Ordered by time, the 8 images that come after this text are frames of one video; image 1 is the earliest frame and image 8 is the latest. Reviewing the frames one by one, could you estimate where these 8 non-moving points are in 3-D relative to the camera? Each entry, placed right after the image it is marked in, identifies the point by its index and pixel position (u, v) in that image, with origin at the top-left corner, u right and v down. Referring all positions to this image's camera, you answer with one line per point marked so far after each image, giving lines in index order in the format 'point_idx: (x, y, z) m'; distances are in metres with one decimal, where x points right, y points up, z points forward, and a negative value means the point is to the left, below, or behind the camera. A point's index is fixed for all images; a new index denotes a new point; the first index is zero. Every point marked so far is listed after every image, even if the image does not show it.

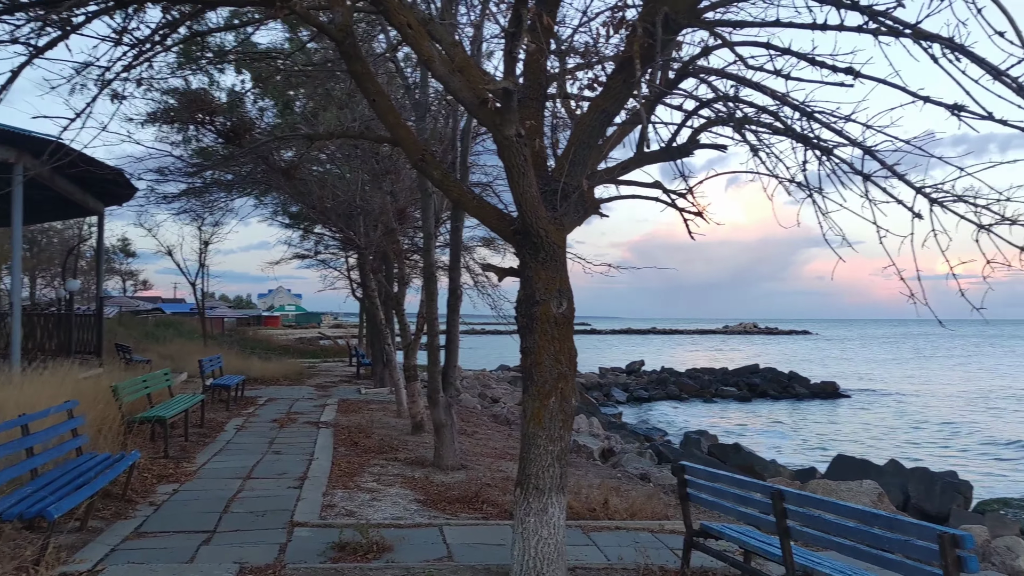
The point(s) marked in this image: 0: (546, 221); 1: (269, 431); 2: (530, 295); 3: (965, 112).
0: (+0.1, +0.3, +4.1) m
1: (-2.6, -1.5, +10.1) m
2: (+0.1, 0.0, +4.2) m
3: (+1.8, +0.7, +3.6) m
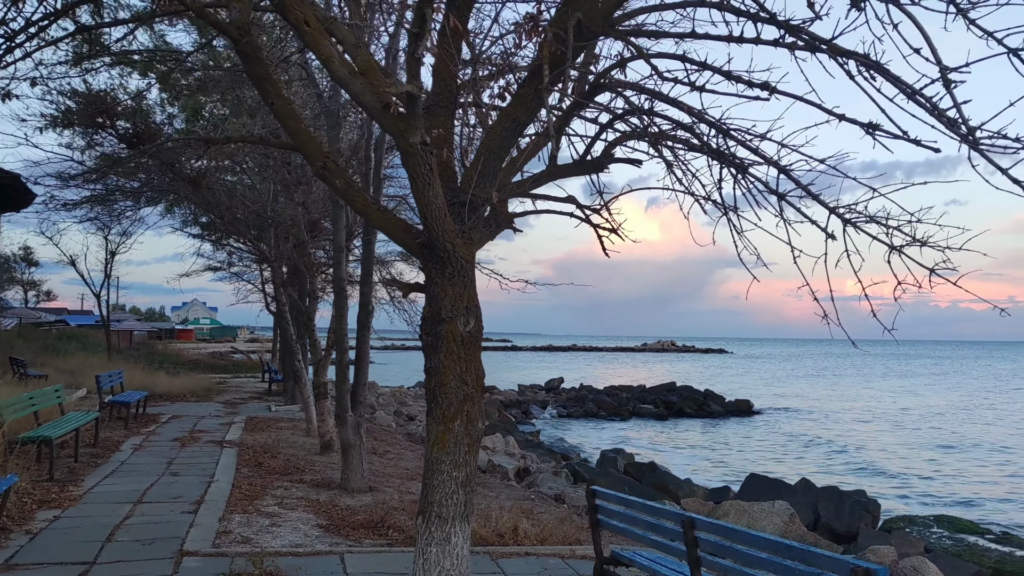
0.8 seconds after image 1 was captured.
0: (-0.2, +0.2, +3.9) m
1: (-3.5, -1.7, +9.6) m
2: (-0.3, -0.1, +4.0) m
3: (+1.4, +0.6, +3.6) m
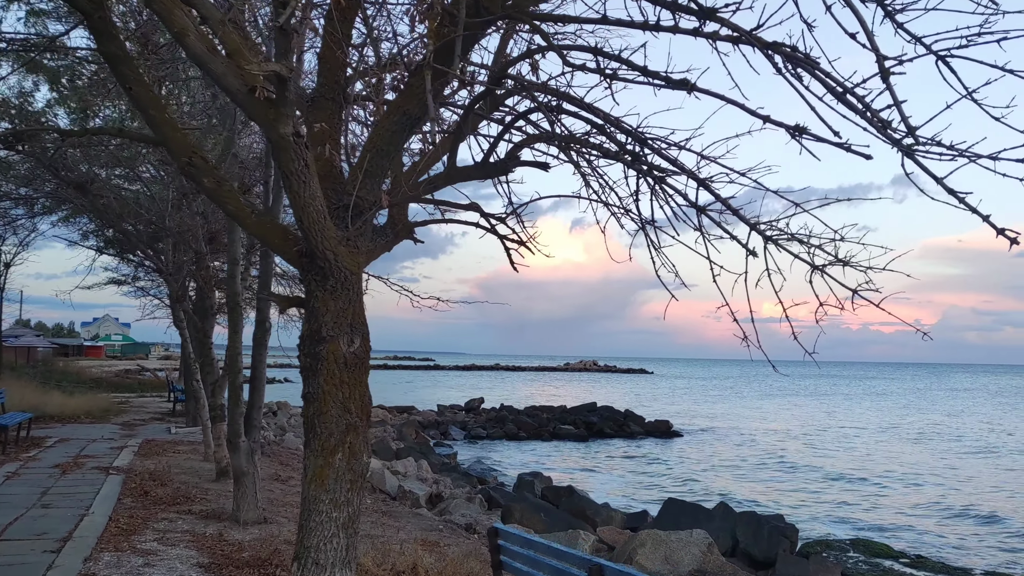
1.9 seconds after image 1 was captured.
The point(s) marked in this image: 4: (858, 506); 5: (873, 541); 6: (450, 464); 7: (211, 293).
0: (-0.6, +0.2, +3.5) m
1: (-4.4, -1.8, +8.8) m
2: (-0.7, -0.2, +3.5) m
3: (+1.0, +0.5, +3.2) m
4: (+5.5, -3.5, +14.9) m
5: (+4.6, -3.2, +12.0) m
6: (-1.1, -3.1, +16.3) m
7: (-3.3, -0.1, +10.5) m
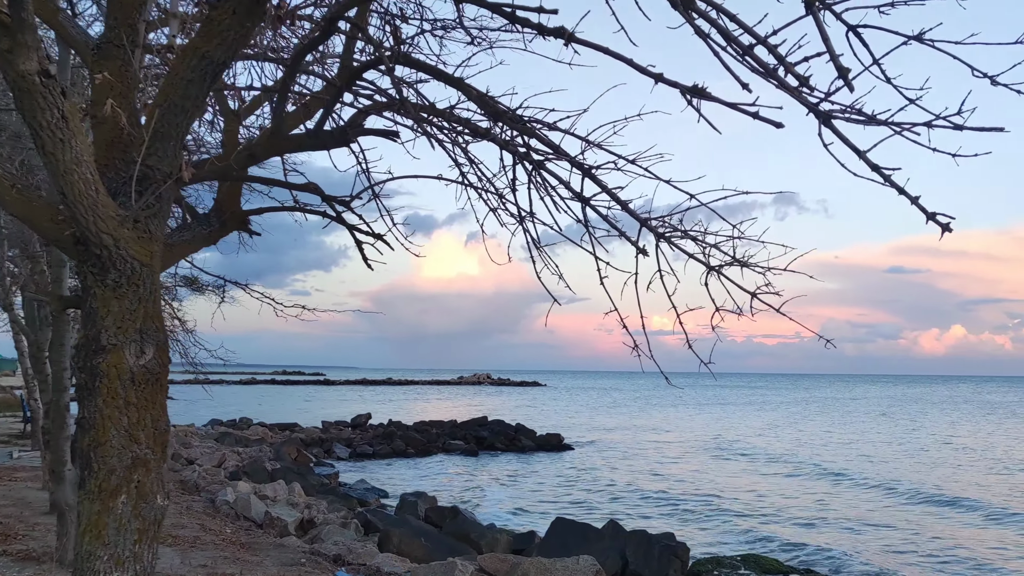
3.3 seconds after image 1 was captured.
0: (-1.1, +0.2, +2.7) m
1: (-5.4, -1.8, +7.6) m
2: (-1.2, -0.1, +2.7) m
3: (+0.6, +0.5, +2.7) m
4: (+3.7, -3.7, +14.7) m
5: (+3.1, -3.3, +11.7) m
6: (-3.0, -3.2, +15.4) m
7: (-4.6, -0.1, +9.4) m
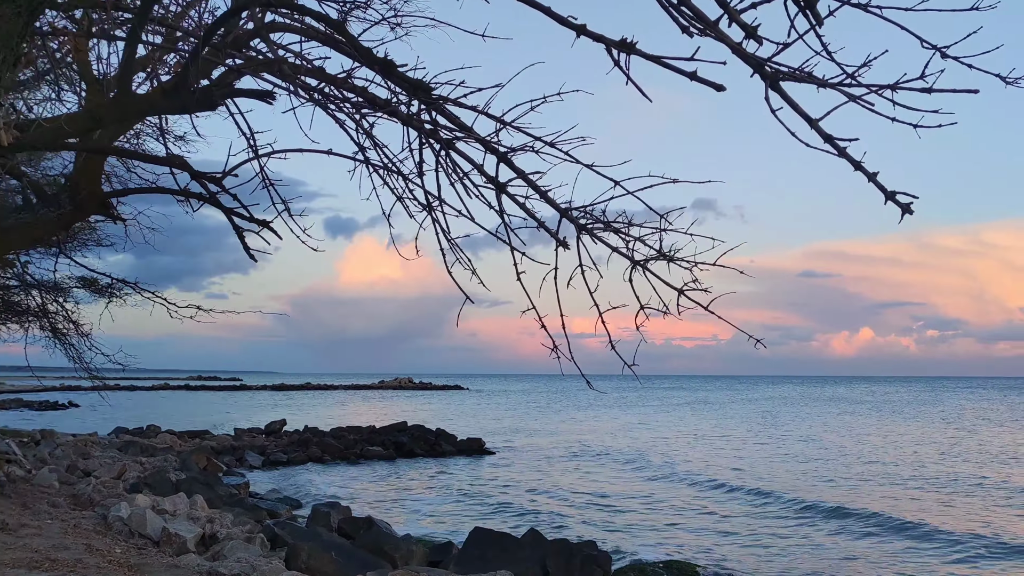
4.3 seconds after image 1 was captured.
0: (-1.4, +0.2, +2.2) m
1: (-6.1, -1.8, +6.6) m
2: (-1.5, -0.1, +2.2) m
3: (+0.3, +0.6, +2.3) m
4: (+2.5, -3.7, +14.5) m
5: (+2.1, -3.4, +11.5) m
6: (-4.3, -3.3, +14.6) m
7: (-5.4, -0.1, +8.5) m
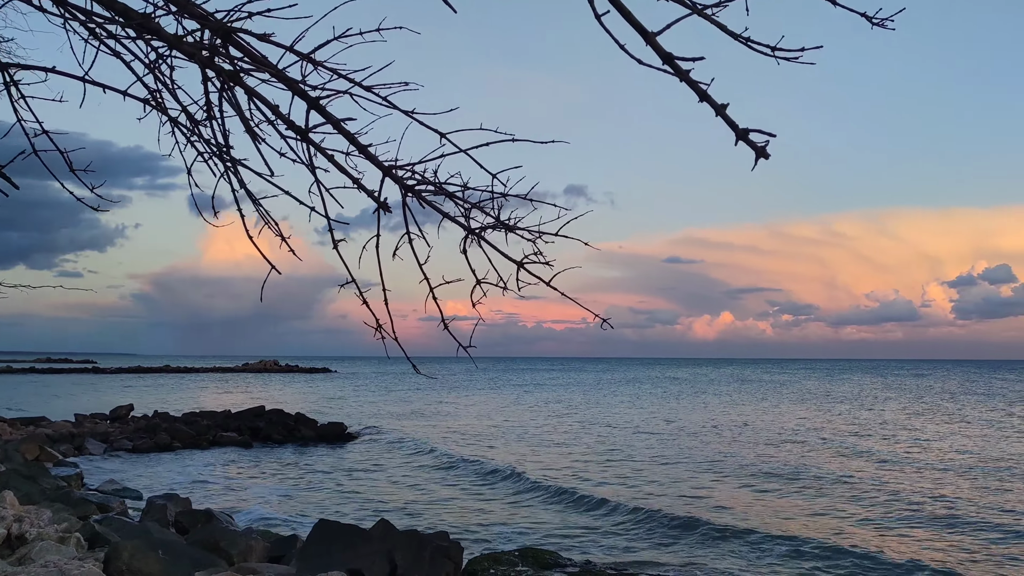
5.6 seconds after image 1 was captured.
0: (-1.8, +0.3, +1.4) m
1: (-7.1, -1.6, +5.2) m
2: (-1.9, 0.0, +1.4) m
3: (-0.2, +0.7, +1.8) m
4: (+0.3, -3.4, +14.2) m
5: (+0.3, -3.1, +11.2) m
6: (-6.5, -2.9, +13.4) m
7: (-6.6, +0.1, +7.2) m
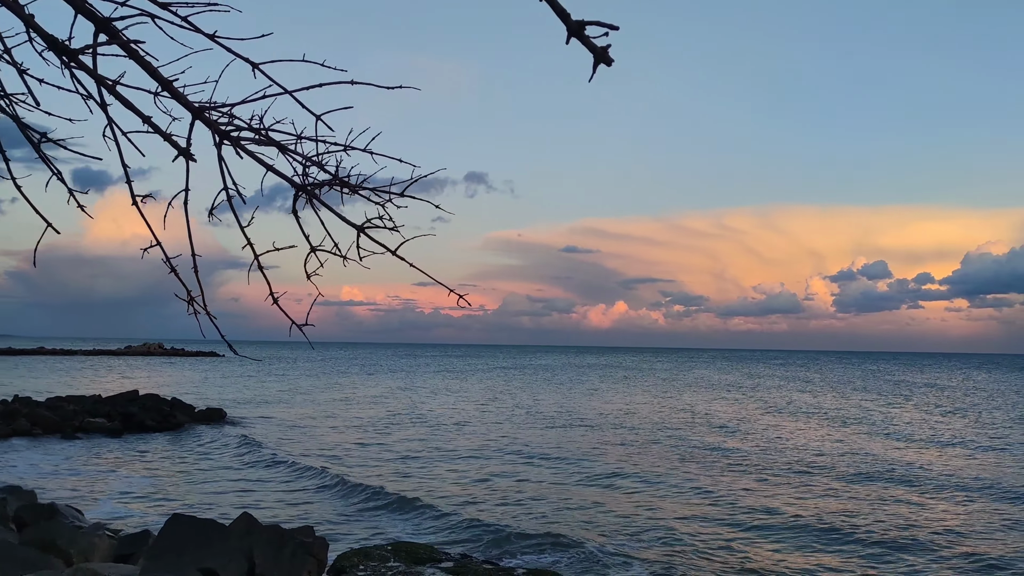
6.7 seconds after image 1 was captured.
0: (-2.1, +0.4, +0.7) m
1: (-7.8, -1.3, +3.9) m
2: (-2.2, +0.1, +0.7) m
3: (-0.5, +0.7, +1.2) m
4: (-1.5, -3.1, +13.7) m
5: (-1.1, -2.9, +10.7) m
6: (-8.1, -2.5, +12.2) m
7: (-7.5, +0.4, +5.9) m
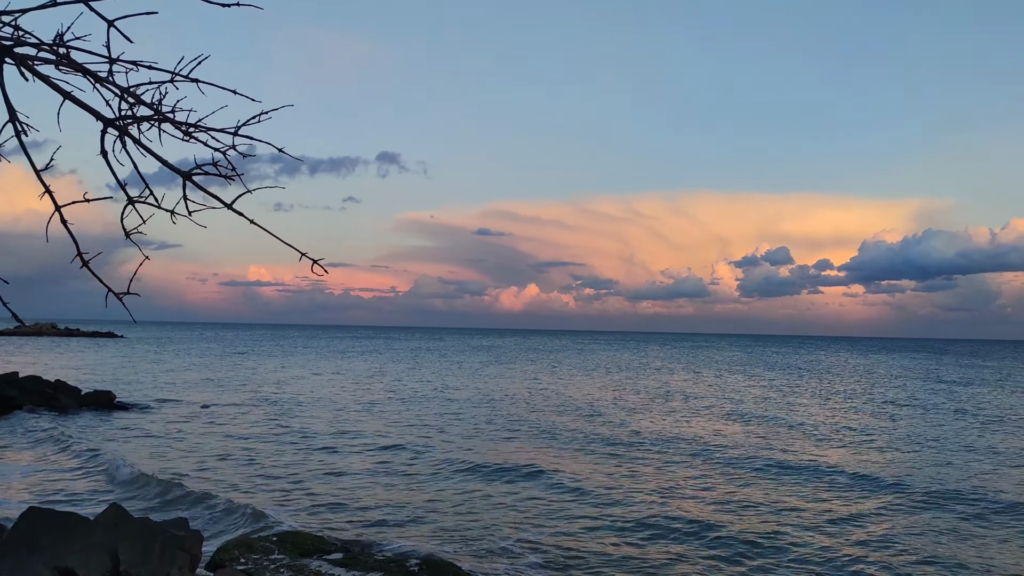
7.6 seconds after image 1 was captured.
0: (-2.3, +0.5, -0.1) m
1: (-8.3, -1.1, +2.7) m
2: (-2.4, +0.2, -0.1) m
3: (-0.7, +0.8, +0.6) m
4: (-2.9, -2.8, +13.0) m
5: (-2.2, -2.6, +10.0) m
6: (-9.3, -2.1, +10.9) m
7: (-8.2, +0.7, +4.6) m
